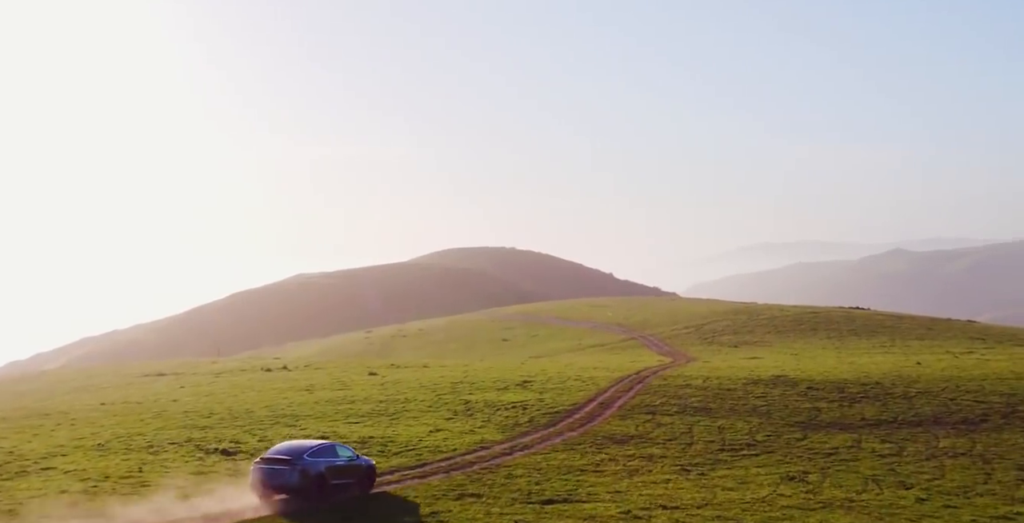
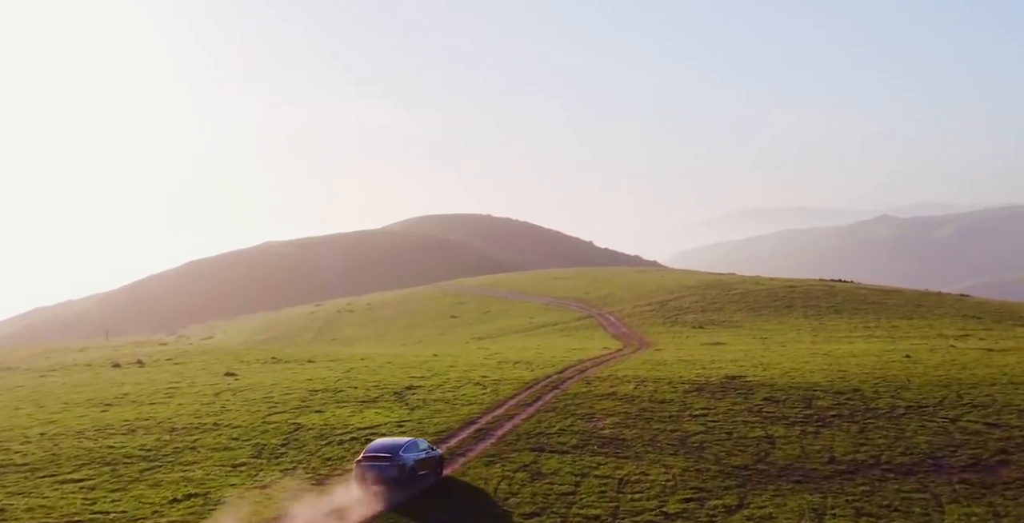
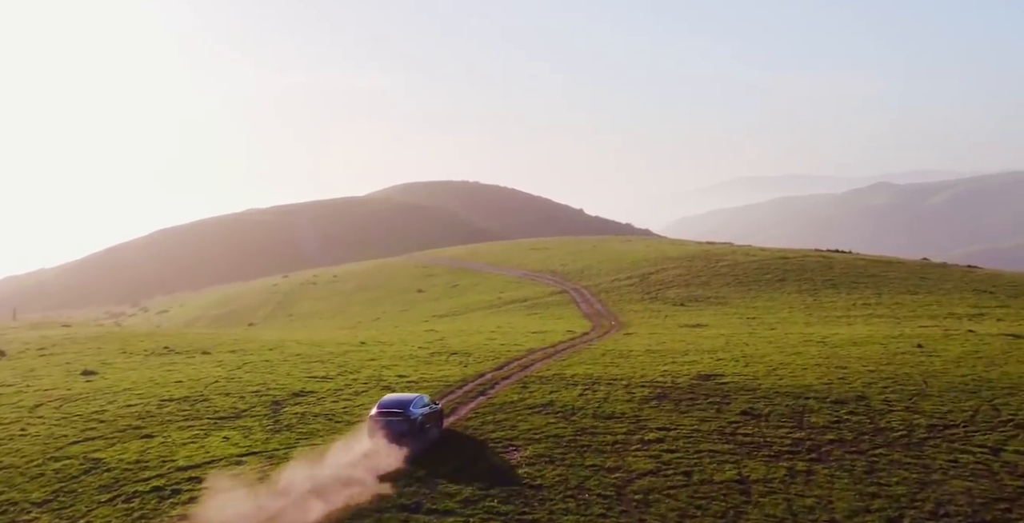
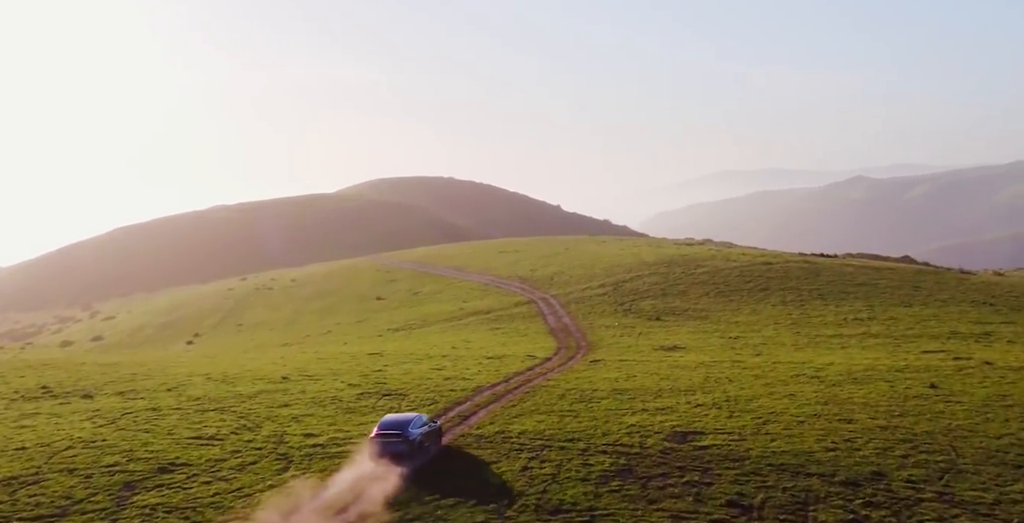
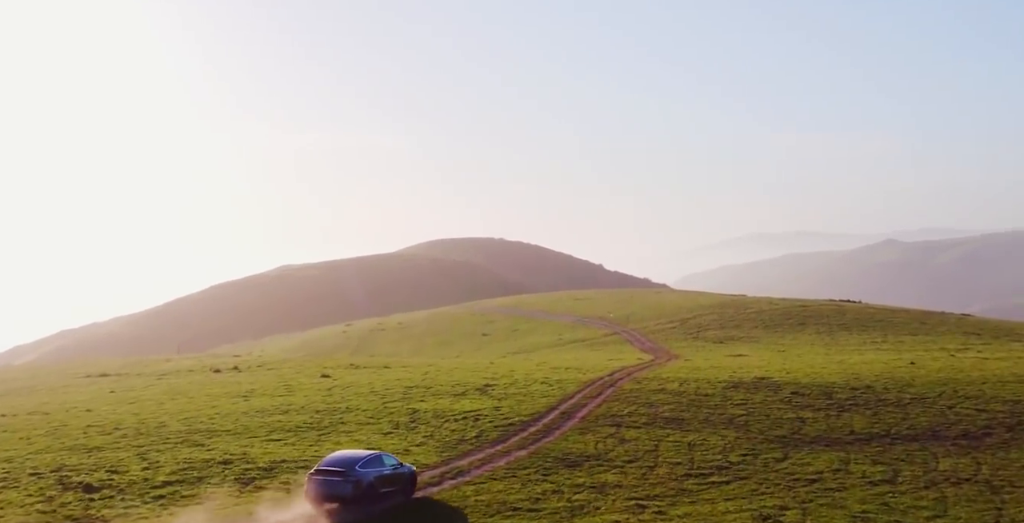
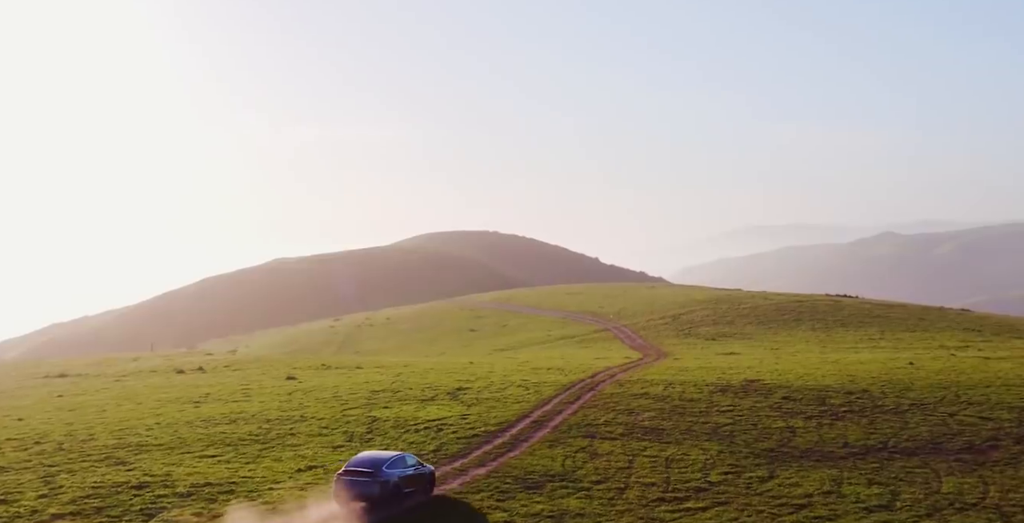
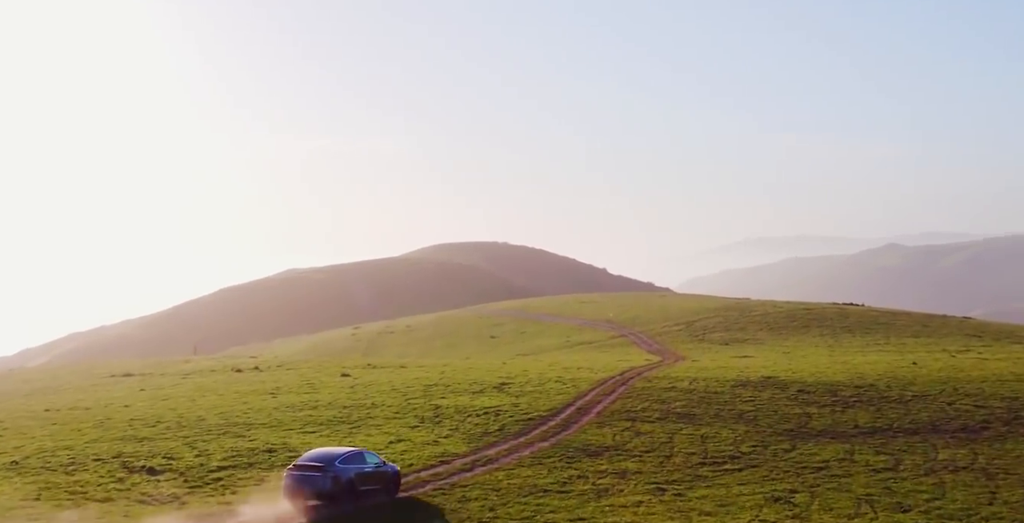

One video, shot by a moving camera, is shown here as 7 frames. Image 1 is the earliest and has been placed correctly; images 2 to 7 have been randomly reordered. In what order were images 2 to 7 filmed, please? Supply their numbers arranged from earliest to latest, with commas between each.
7, 5, 6, 2, 3, 4
